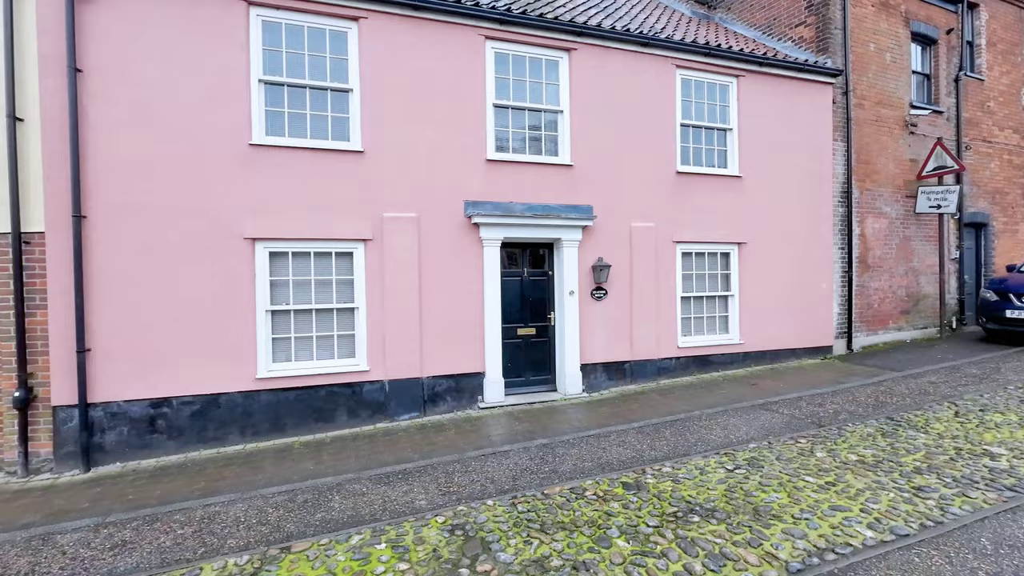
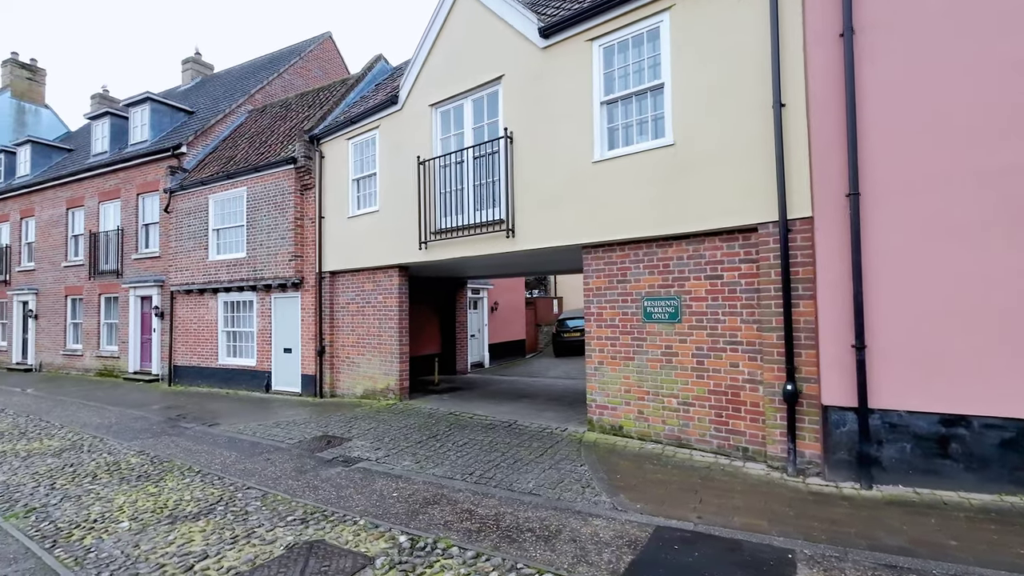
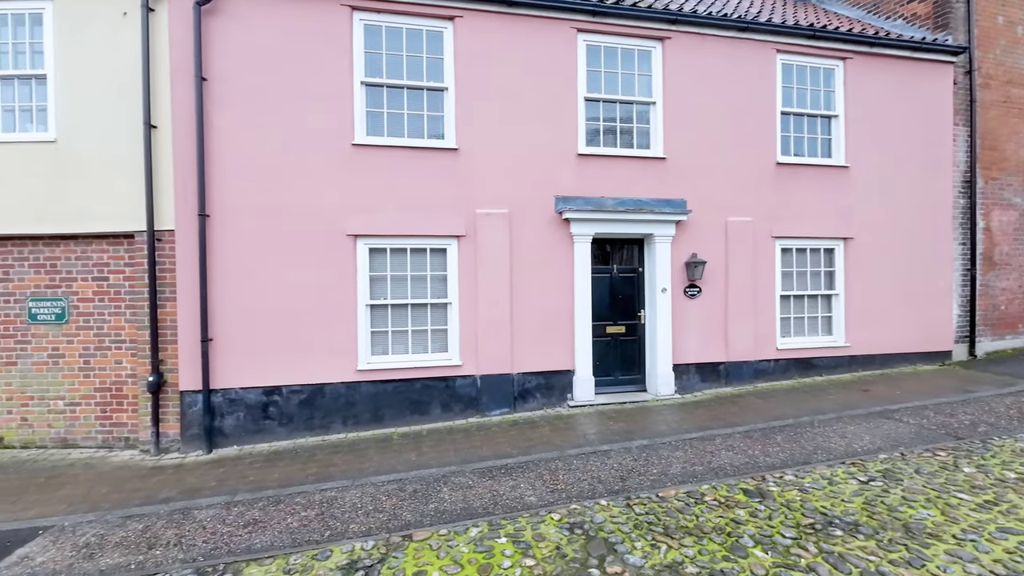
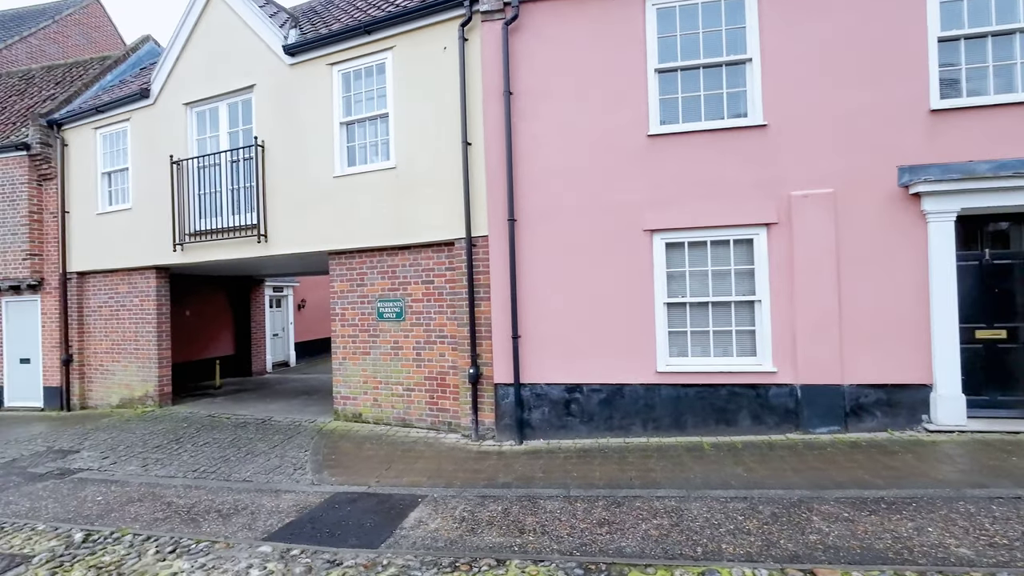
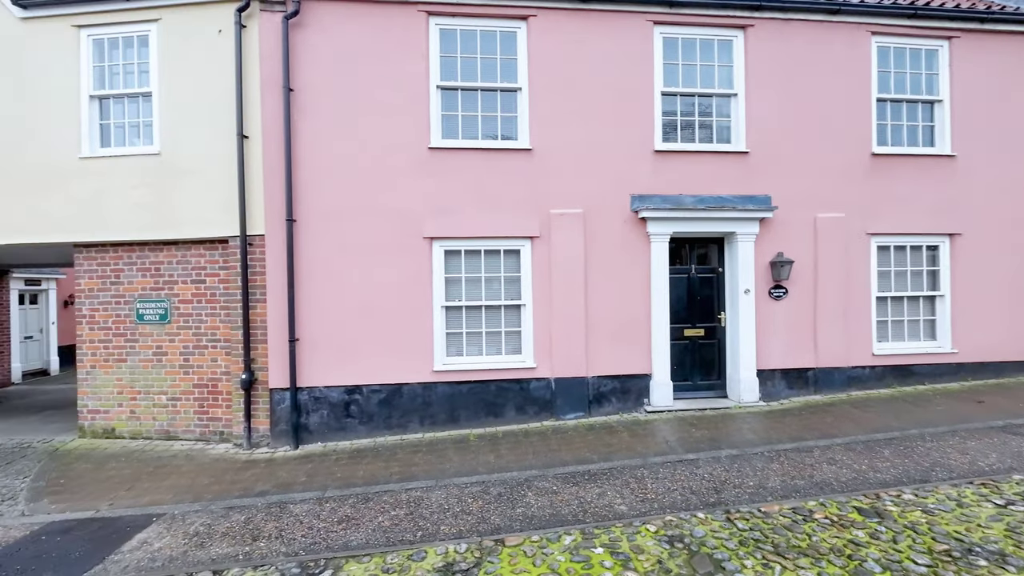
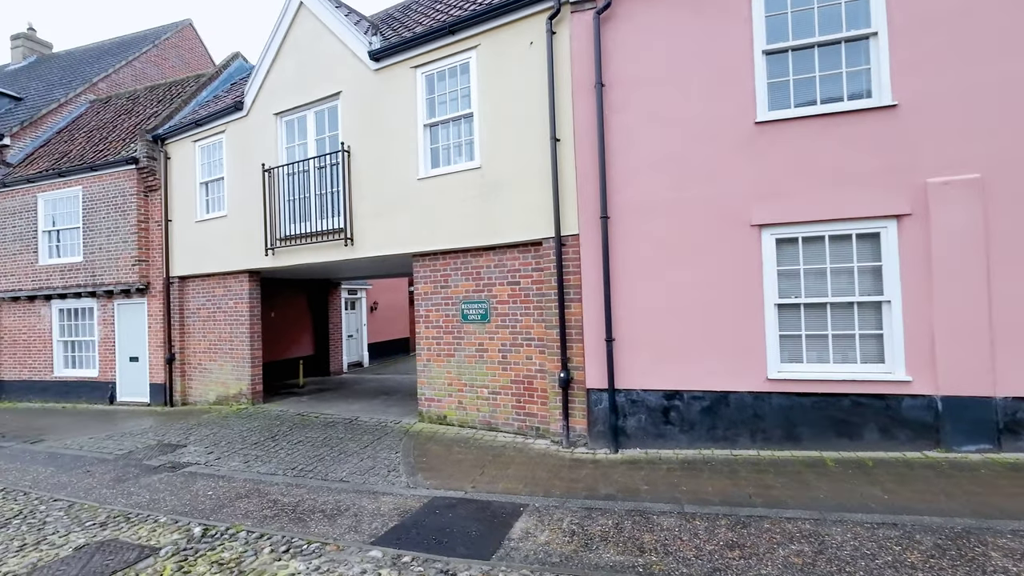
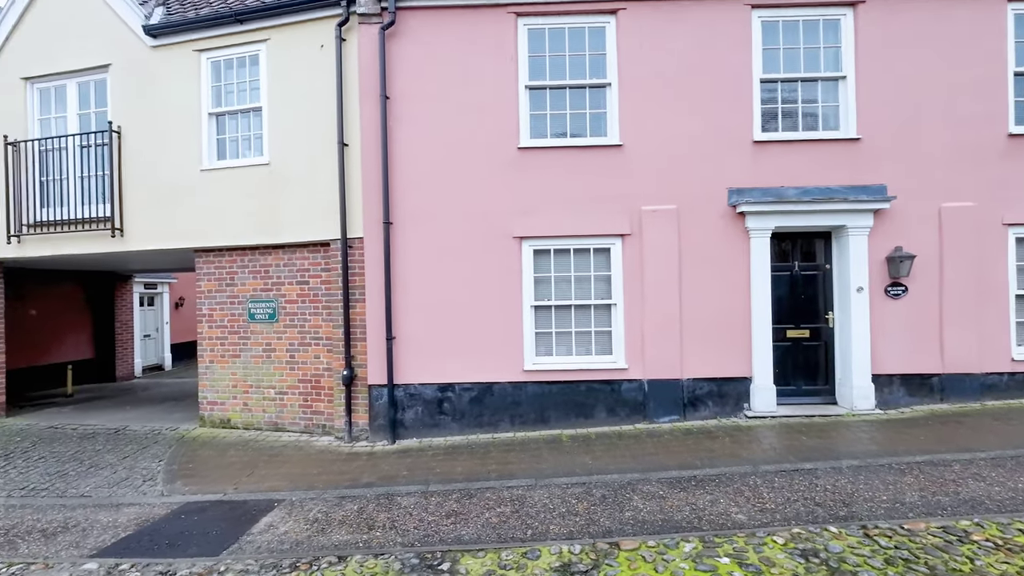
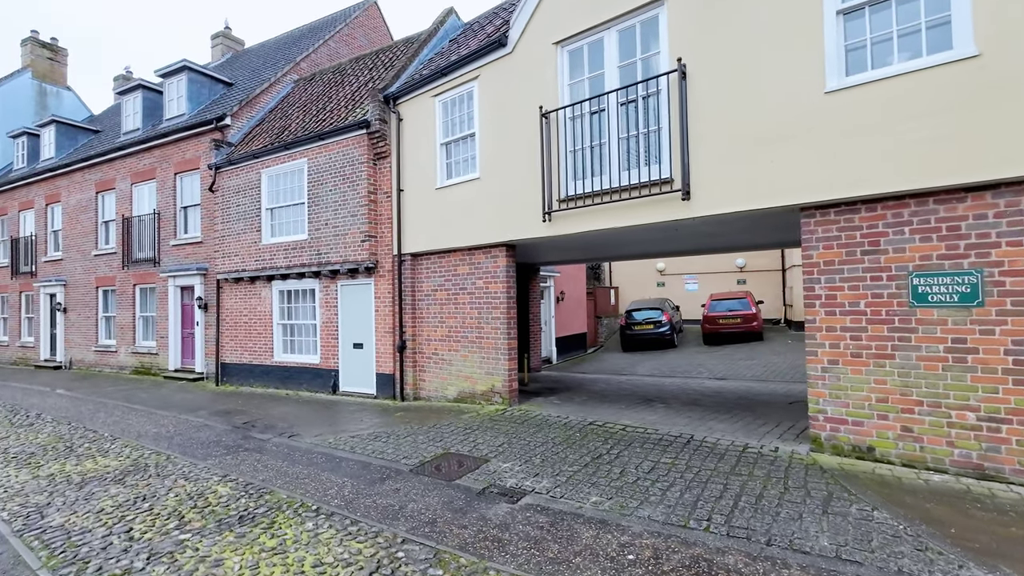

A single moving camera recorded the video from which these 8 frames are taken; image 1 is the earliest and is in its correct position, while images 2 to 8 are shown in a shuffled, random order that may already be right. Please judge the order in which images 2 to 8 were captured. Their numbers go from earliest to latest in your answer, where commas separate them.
3, 5, 7, 4, 6, 2, 8
